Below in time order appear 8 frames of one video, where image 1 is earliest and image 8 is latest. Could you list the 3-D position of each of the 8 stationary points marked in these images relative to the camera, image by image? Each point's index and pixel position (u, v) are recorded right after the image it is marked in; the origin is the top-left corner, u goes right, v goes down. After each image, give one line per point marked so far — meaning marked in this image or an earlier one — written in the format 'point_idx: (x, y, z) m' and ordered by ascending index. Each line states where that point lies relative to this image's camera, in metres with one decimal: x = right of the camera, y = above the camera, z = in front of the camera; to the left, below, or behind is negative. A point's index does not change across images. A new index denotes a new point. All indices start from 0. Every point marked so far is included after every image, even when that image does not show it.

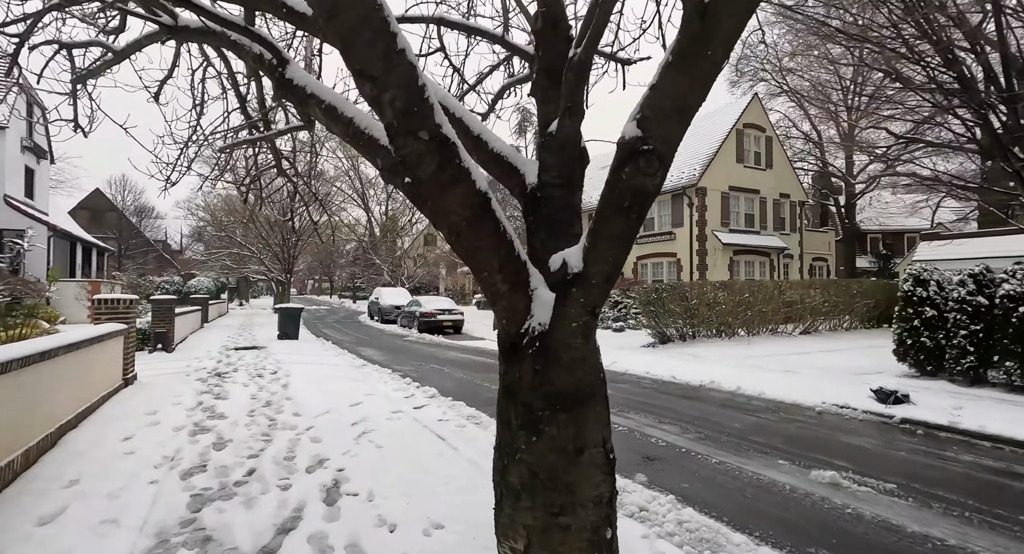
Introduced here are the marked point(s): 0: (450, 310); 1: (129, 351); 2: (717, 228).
0: (-2.0, -1.1, +16.8) m
1: (-5.4, -1.0, +6.9) m
2: (+6.5, +1.6, +15.9) m
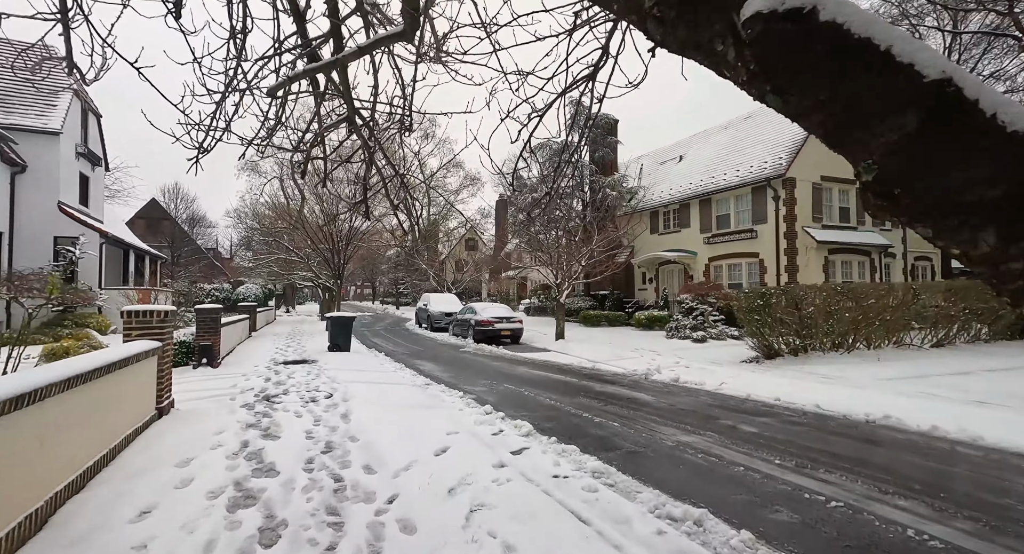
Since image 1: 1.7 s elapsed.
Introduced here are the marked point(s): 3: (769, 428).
0: (-0.1, -1.3, +15.6) m
1: (-4.3, -1.1, +6.0) m
2: (+8.3, +1.5, +14.0) m
3: (+2.6, -1.5, +5.0) m
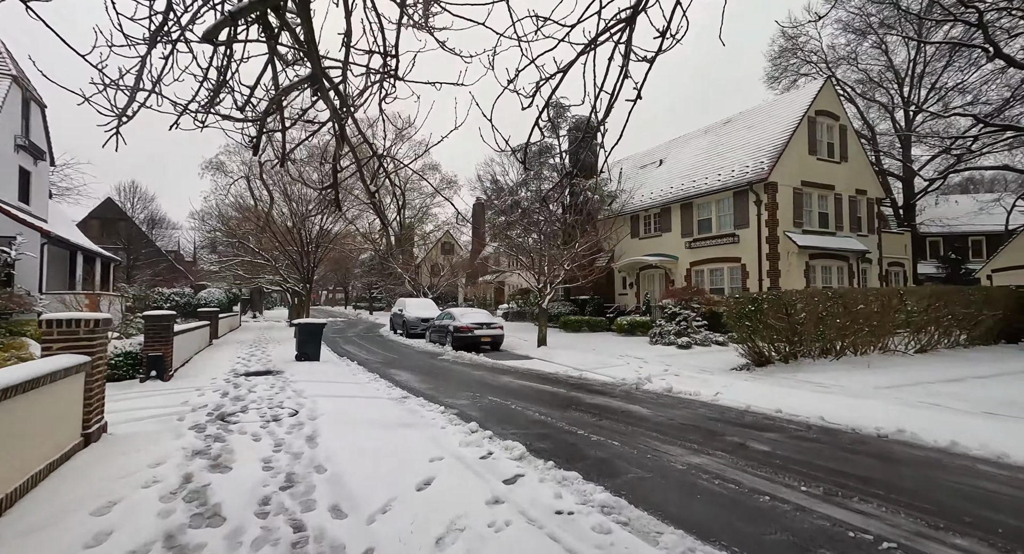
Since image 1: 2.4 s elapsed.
0: (-0.7, -1.4, +15.1) m
1: (-4.4, -1.2, +5.2) m
2: (+7.7, +1.3, +14.0) m
3: (+2.5, -1.5, +4.6) m
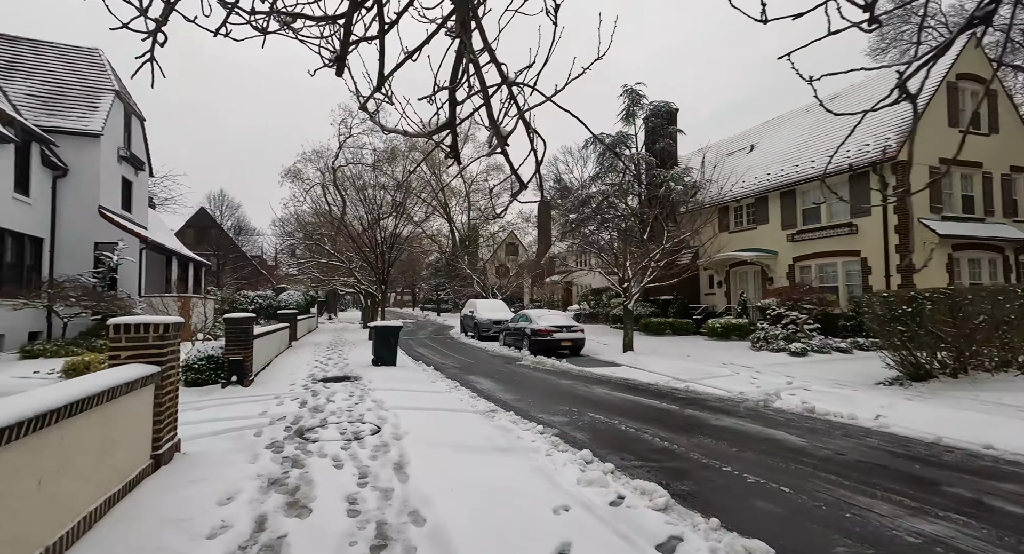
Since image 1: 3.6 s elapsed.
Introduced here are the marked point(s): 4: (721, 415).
0: (+1.5, -1.4, +14.1) m
1: (-3.3, -1.2, +4.8) m
2: (+9.7, +1.5, +12.0) m
3: (+3.4, -1.5, +3.3) m
4: (+2.5, -1.7, +6.2) m
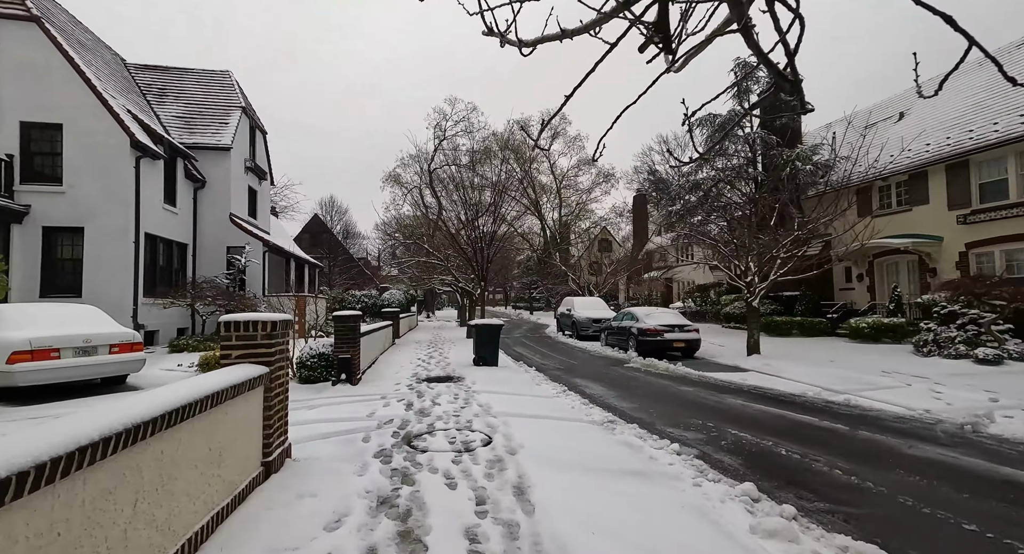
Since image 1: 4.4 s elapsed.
0: (+4.3, -1.3, +12.9) m
1: (-2.2, -1.2, +4.6) m
2: (+11.9, +1.7, +9.3) m
3: (+4.2, -1.4, +1.9) m
4: (+3.9, -1.6, +4.9) m
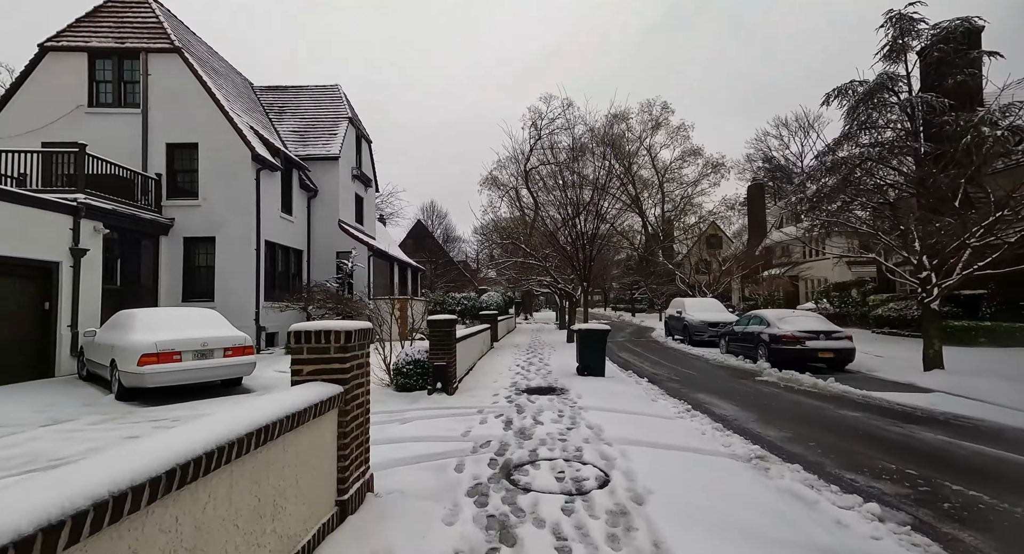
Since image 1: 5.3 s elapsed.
0: (+6.7, -1.2, +10.7) m
1: (-1.3, -1.2, +3.8) m
2: (+13.4, +1.9, +5.8) m
3: (+4.5, -1.3, 0.0) m
4: (+4.7, -1.5, +3.0) m
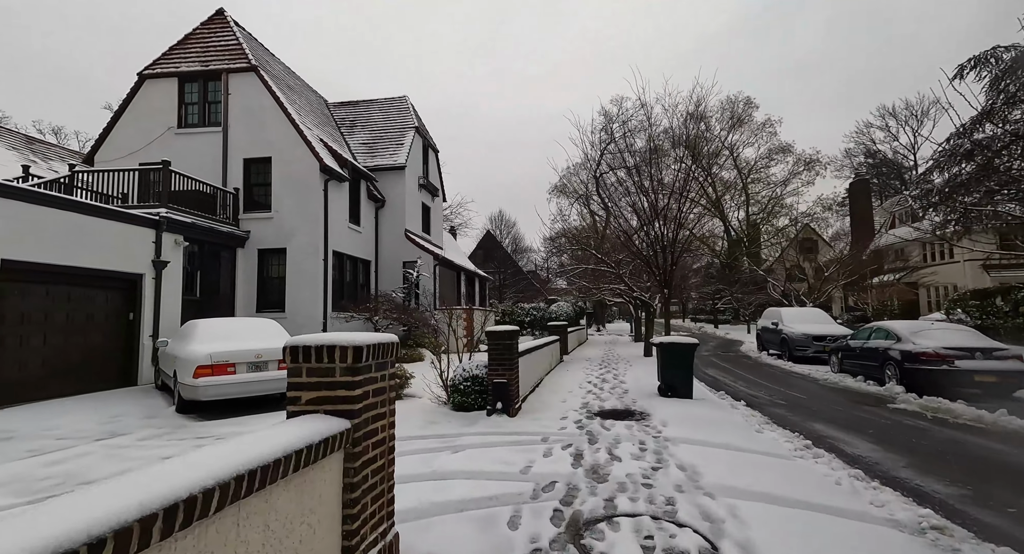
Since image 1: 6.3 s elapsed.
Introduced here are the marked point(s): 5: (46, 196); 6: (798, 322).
0: (+7.9, -1.2, +8.5) m
1: (-0.9, -1.2, +2.8) m
2: (+13.9, +2.0, +2.7) m
3: (+4.3, -1.1, -1.7) m
4: (+4.9, -1.4, +1.2) m
5: (-10.0, +1.7, +10.9) m
6: (+9.2, -1.4, +16.1) m
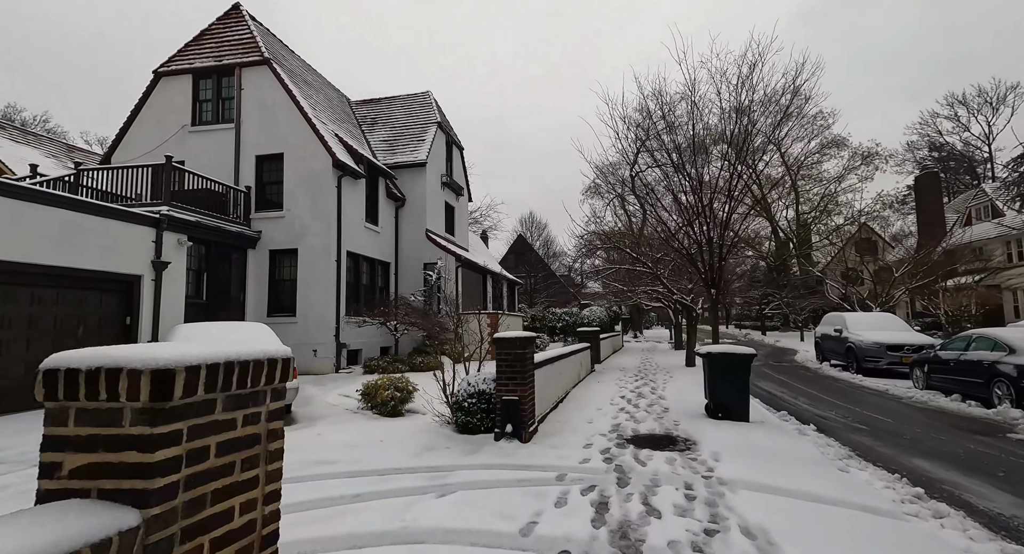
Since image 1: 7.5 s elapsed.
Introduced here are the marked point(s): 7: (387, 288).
0: (+8.1, -1.1, +6.6) m
1: (-1.1, -1.0, +1.5) m
2: (+13.7, +2.2, +0.4) m
3: (+3.7, -0.9, -3.5) m
4: (+4.6, -1.2, -0.6) m
5: (-9.6, +1.7, +10.2) m
6: (+9.9, -1.4, +14.0) m
7: (-4.9, -0.5, +19.5) m
